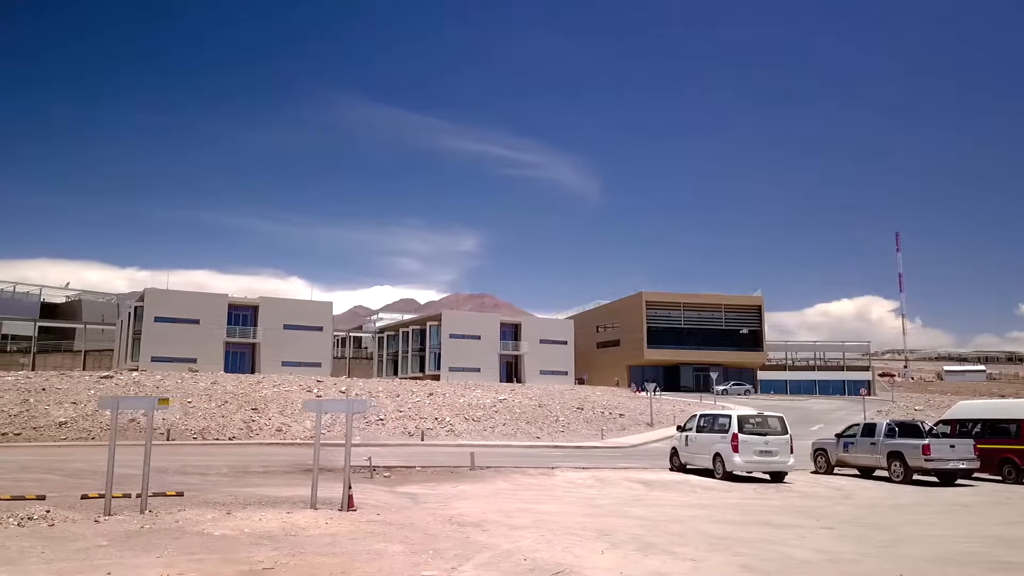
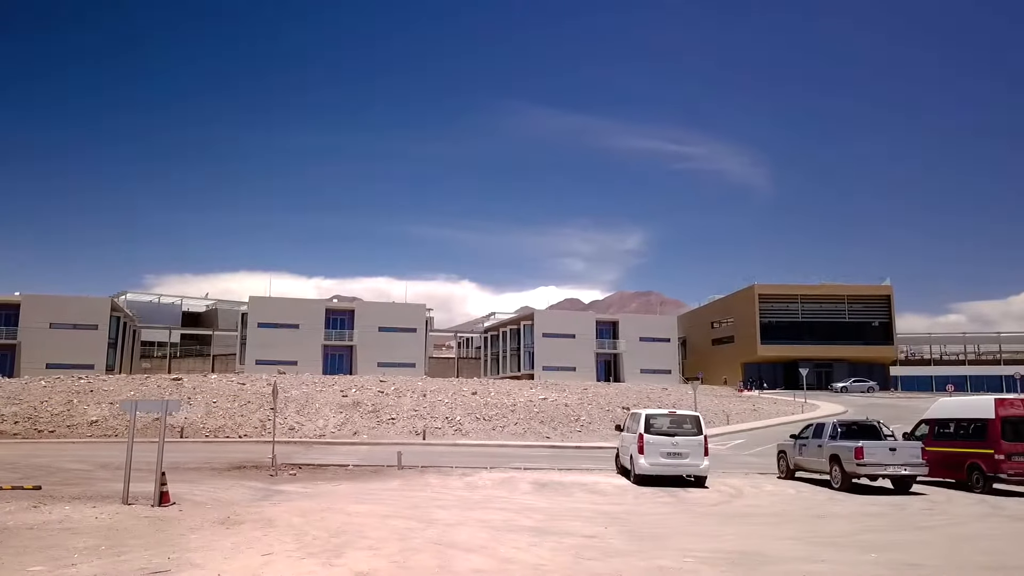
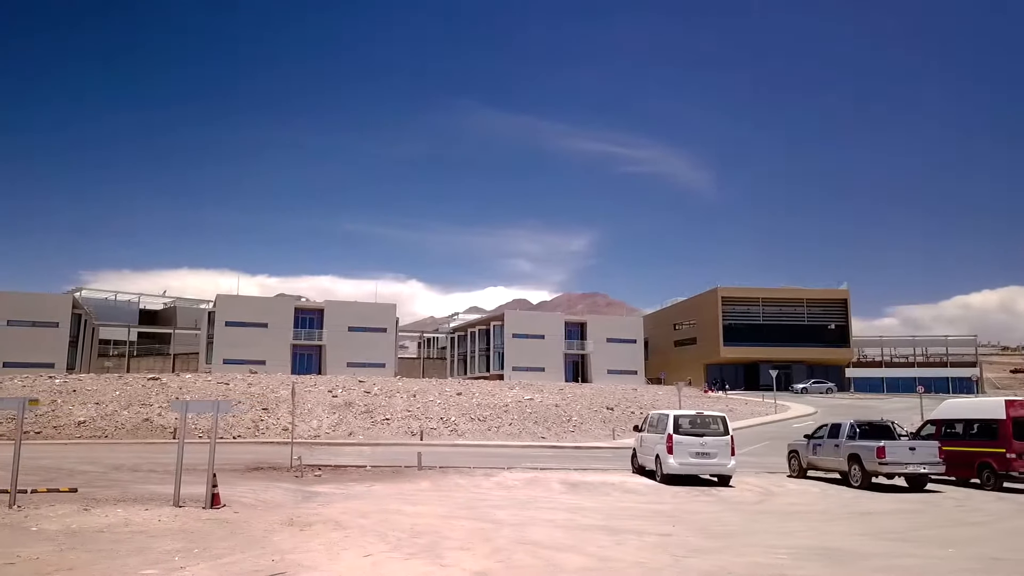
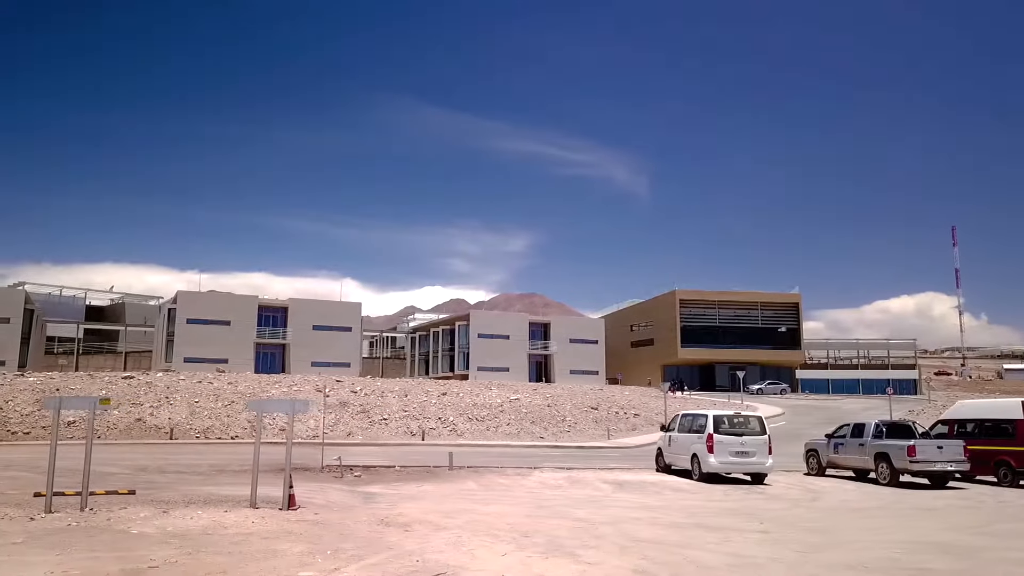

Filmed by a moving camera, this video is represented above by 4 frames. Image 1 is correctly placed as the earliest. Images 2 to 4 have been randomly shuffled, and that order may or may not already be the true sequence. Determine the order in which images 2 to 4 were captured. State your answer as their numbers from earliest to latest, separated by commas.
4, 3, 2
